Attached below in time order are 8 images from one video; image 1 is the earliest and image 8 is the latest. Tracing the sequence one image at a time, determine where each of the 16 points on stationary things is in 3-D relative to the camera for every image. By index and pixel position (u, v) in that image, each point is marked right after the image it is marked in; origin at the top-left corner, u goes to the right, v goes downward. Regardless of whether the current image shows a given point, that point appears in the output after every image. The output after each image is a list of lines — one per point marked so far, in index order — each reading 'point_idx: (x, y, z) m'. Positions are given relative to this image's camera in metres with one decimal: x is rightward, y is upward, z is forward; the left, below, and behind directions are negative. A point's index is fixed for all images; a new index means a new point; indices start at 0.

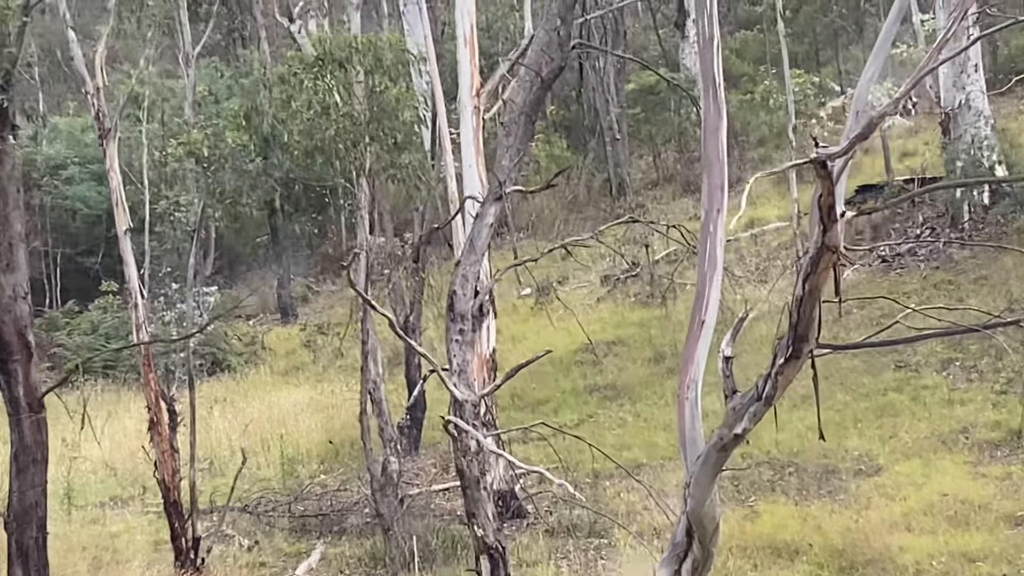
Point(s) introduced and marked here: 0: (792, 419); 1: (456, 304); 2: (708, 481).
0: (+1.4, -0.6, +9.8) m
1: (-0.2, 0.0, +6.0) m
2: (+0.5, -0.5, +4.7) m
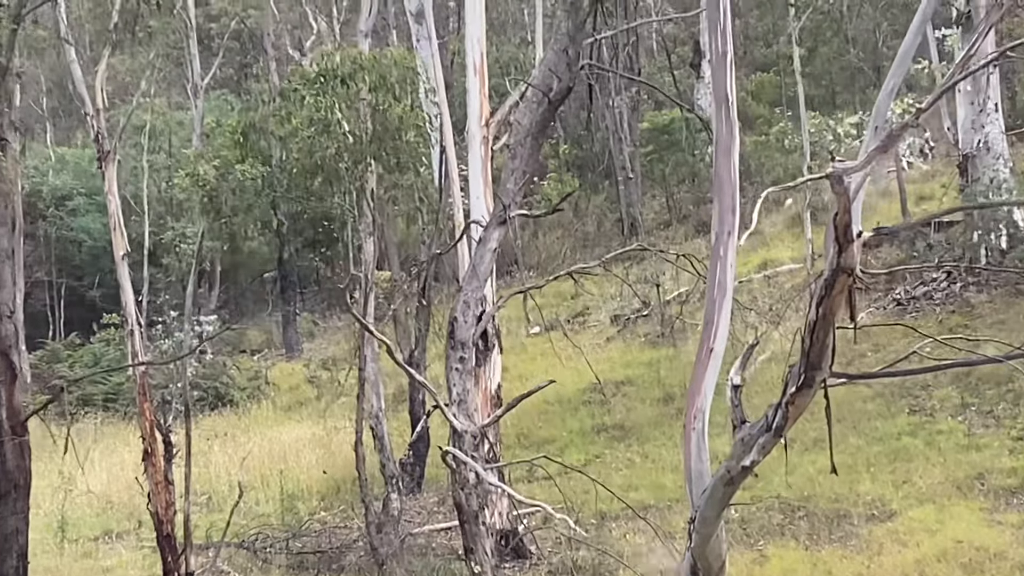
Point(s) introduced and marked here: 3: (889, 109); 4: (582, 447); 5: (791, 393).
0: (+1.4, -0.8, +9.6) m
1: (-0.2, -0.1, +5.8) m
2: (+0.5, -0.5, +4.5) m
3: (+0.8, +0.4, +4.0) m
4: (+0.4, -0.9, +10.4) m
5: (+0.6, -0.2, +4.2) m
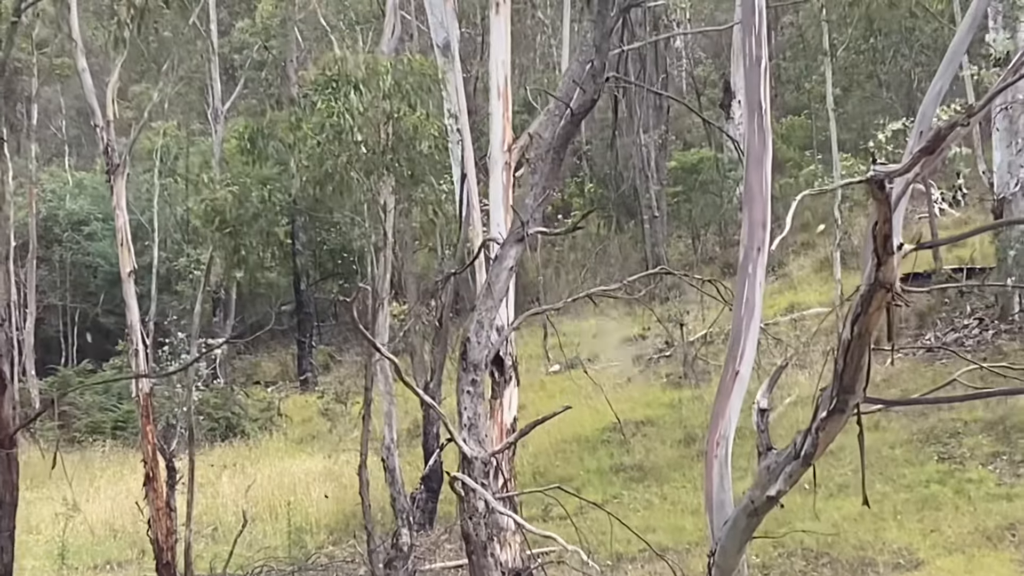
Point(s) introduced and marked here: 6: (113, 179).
0: (+1.5, -1.0, +9.3) m
1: (-0.1, -0.2, +5.5) m
2: (+0.5, -0.6, +4.2) m
3: (+0.8, +0.3, +3.7) m
4: (+0.5, -1.0, +10.1) m
5: (+0.6, -0.3, +3.9) m
6: (-1.6, +0.4, +7.7) m
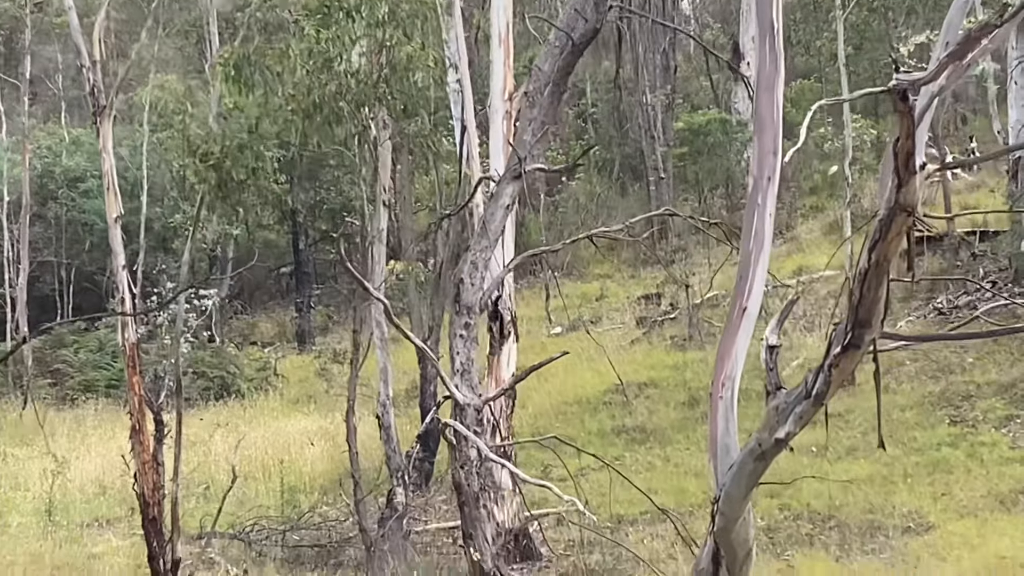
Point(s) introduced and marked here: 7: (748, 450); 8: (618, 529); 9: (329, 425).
0: (+1.5, -0.8, +9.0) m
1: (-0.1, 0.0, +5.3) m
2: (+0.5, -0.4, +3.9) m
3: (+0.8, +0.5, +3.4) m
4: (+0.5, -0.8, +9.8) m
5: (+0.6, -0.1, +3.7) m
6: (-1.6, +0.6, +7.4) m
7: (+0.5, -0.3, +3.9) m
8: (+0.5, -1.1, +8.6) m
9: (-1.0, -0.8, +11.0) m
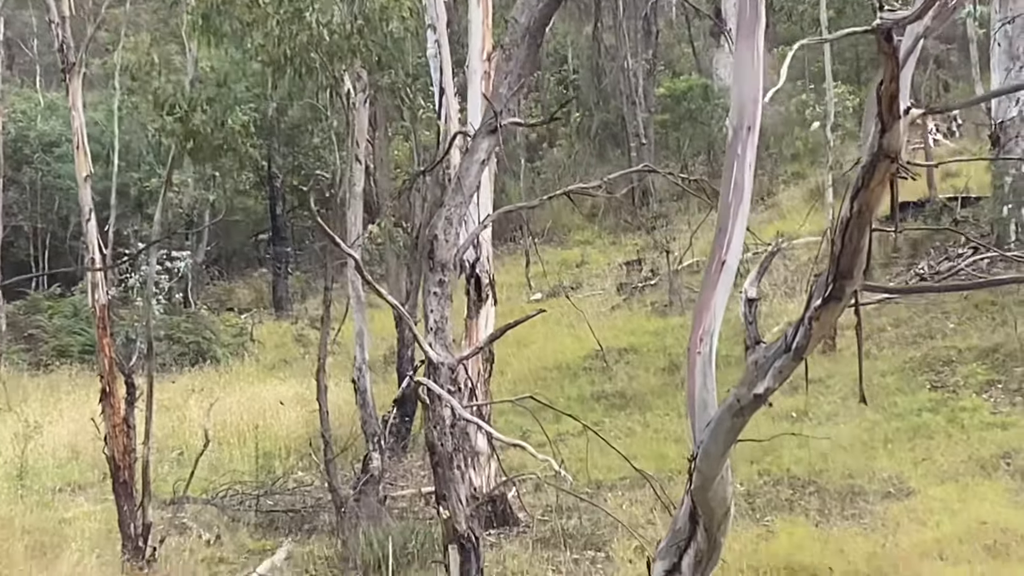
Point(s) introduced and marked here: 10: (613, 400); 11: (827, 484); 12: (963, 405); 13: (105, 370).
0: (+1.4, -0.7, +9.0) m
1: (-0.2, +0.1, +5.2) m
2: (+0.4, -0.3, +3.8) m
3: (+0.7, +0.5, +3.3) m
4: (+0.4, -0.6, +9.8) m
5: (+0.6, 0.0, +3.6) m
6: (-1.6, +0.8, +7.3) m
7: (+0.4, -0.2, +3.8) m
8: (+0.4, -0.9, +8.5) m
9: (-1.1, -0.6, +10.9) m
10: (+0.5, -0.6, +10.0) m
11: (+1.3, -0.8, +8.2) m
12: (+2.1, -0.5, +8.9) m
13: (-1.5, -0.3, +7.4) m
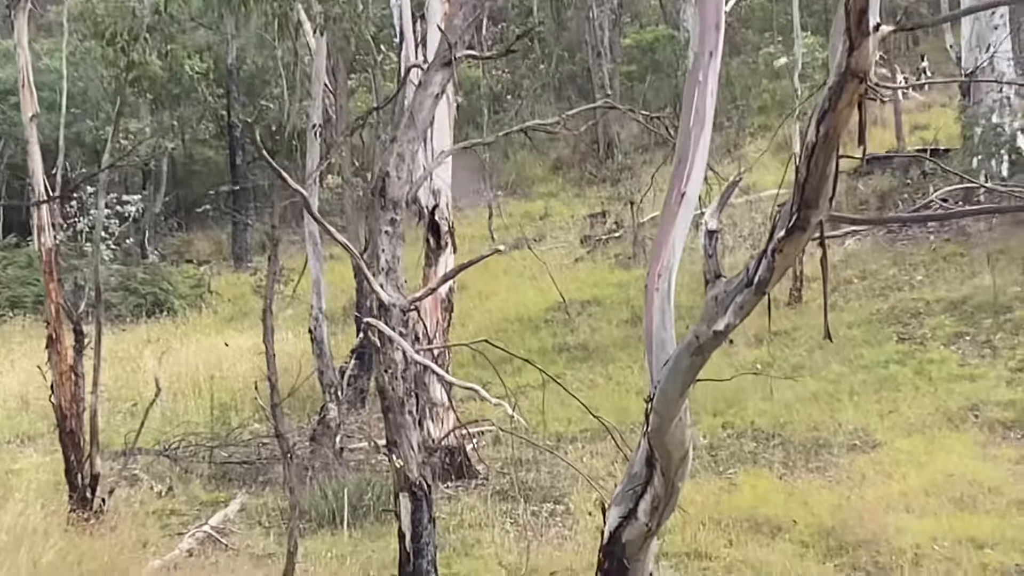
0: (+1.2, -0.4, +8.8) m
1: (-0.3, +0.3, +5.0) m
2: (+0.3, -0.2, +3.7) m
3: (+0.7, +0.7, +3.1) m
4: (+0.2, -0.4, +9.6) m
5: (+0.5, +0.1, +3.4) m
6: (-1.8, +1.0, +7.1) m
7: (+0.3, -0.1, +3.6) m
8: (+0.2, -0.7, +8.3) m
9: (-1.4, -0.3, +10.7) m
10: (+0.3, -0.3, +9.8) m
11: (+1.2, -0.6, +8.1) m
12: (+1.9, -0.3, +8.8) m
13: (-1.7, -0.1, +7.2) m
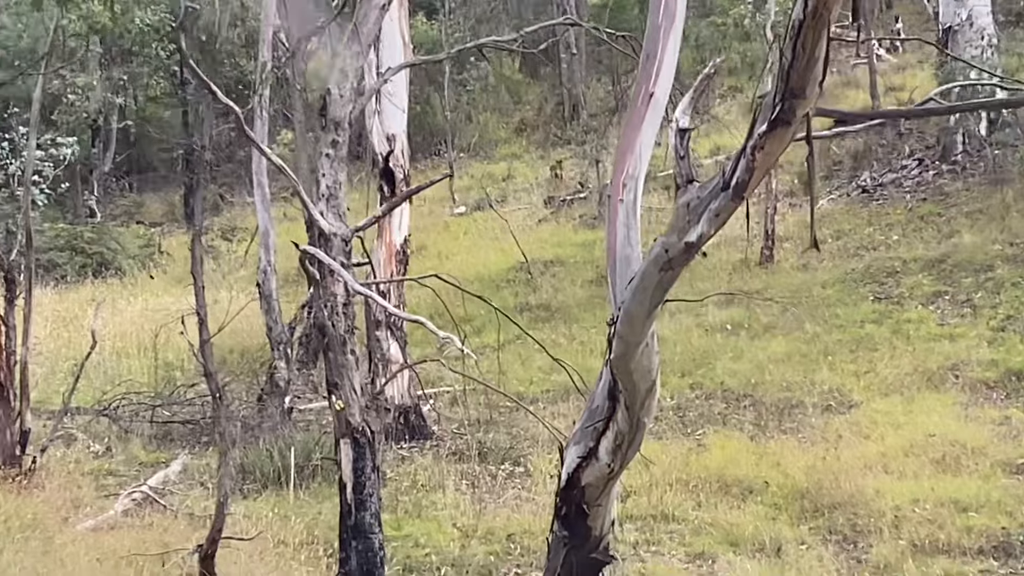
0: (+1.0, -0.2, +8.4) m
1: (-0.4, +0.4, +4.5) m
2: (+0.2, 0.0, +3.2) m
3: (+0.6, +0.8, +2.7) m
4: (0.0, -0.2, +9.2) m
5: (+0.4, +0.2, +3.0) m
6: (-1.9, +1.2, +6.6) m
7: (+0.2, +0.1, +3.2) m
8: (0.0, -0.5, +7.9) m
9: (-1.6, -0.1, +10.2) m
10: (+0.1, -0.1, +9.4) m
11: (+1.0, -0.4, +7.7) m
12: (+1.7, -0.1, +8.4) m
13: (-1.8, +0.1, +6.8) m
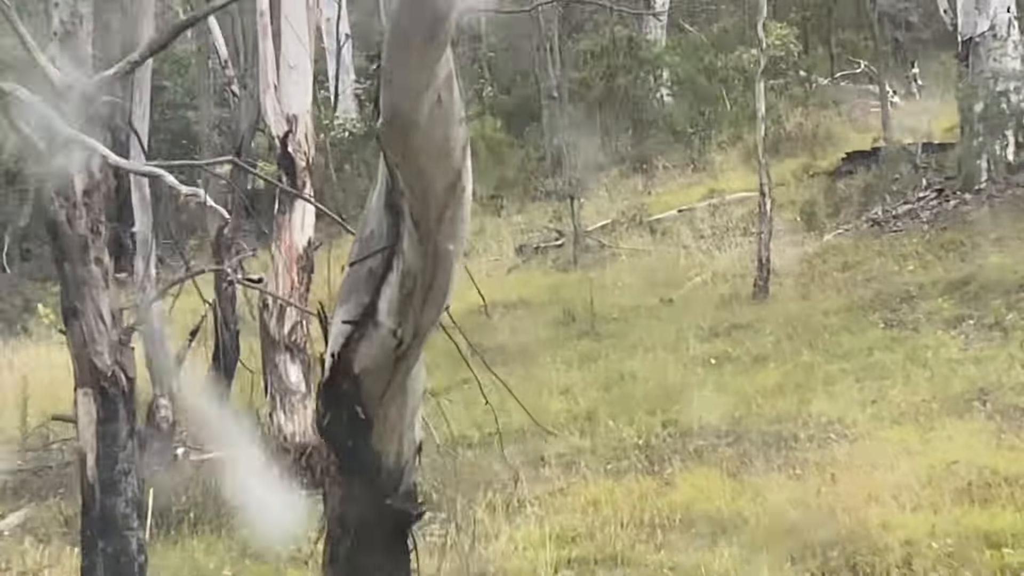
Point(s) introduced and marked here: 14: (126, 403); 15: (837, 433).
0: (+0.8, -0.3, +7.0) m
1: (-0.7, +0.6, +3.2) m
2: (-0.1, +0.3, +1.8) m
3: (+0.3, +1.1, +1.4) m
4: (-0.3, -0.3, +7.7) m
5: (+0.1, +0.5, +1.6) m
6: (-2.2, +1.2, +5.3) m
7: (-0.1, +0.3, +1.8) m
8: (-0.2, -0.5, +6.5) m
9: (-1.8, -0.3, +8.8) m
10: (-0.1, -0.3, +8.0) m
11: (+0.8, -0.5, +6.2) m
12: (+1.5, -0.2, +6.9) m
13: (-2.1, +0.1, +5.4) m
14: (-0.6, -0.2, +3.1) m
15: (+1.0, -0.4, +6.0) m
